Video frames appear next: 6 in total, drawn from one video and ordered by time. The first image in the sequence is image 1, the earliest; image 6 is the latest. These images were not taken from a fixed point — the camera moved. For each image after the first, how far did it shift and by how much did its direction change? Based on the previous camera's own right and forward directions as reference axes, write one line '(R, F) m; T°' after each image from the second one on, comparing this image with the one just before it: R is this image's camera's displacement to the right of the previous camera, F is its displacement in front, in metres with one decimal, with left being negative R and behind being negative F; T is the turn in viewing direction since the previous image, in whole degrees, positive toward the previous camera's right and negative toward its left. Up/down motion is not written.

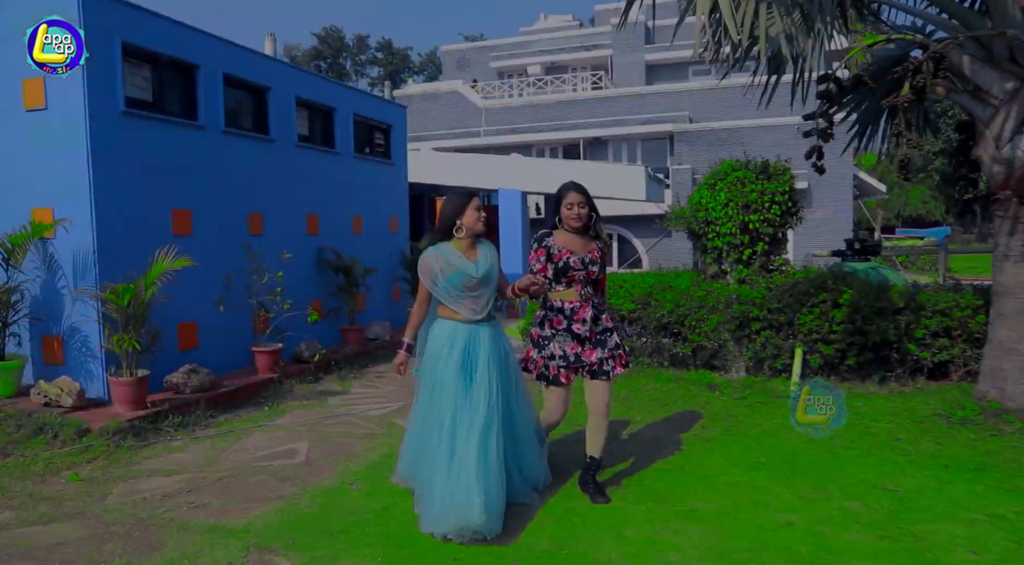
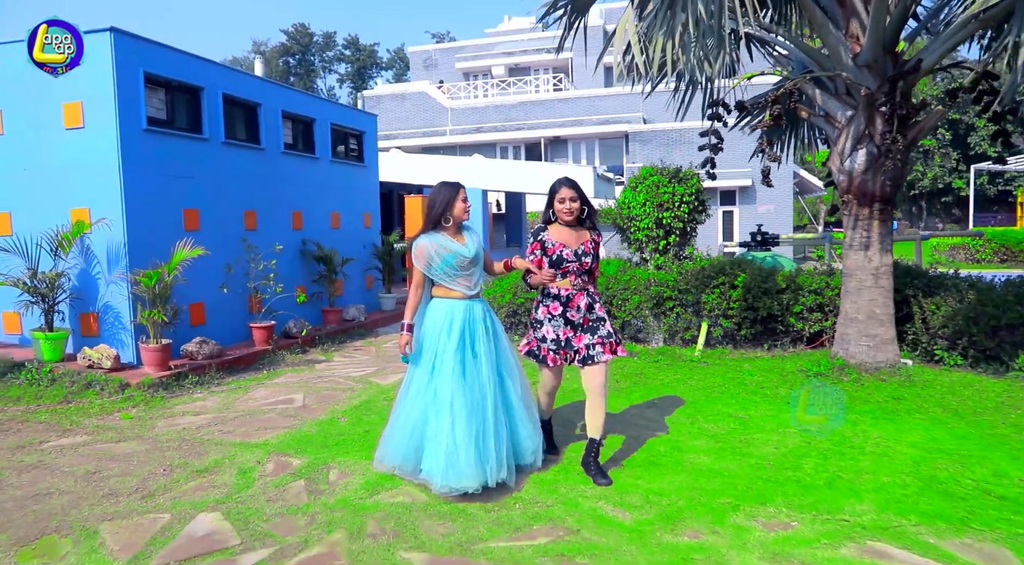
(+0.2, -1.4) m; +2°
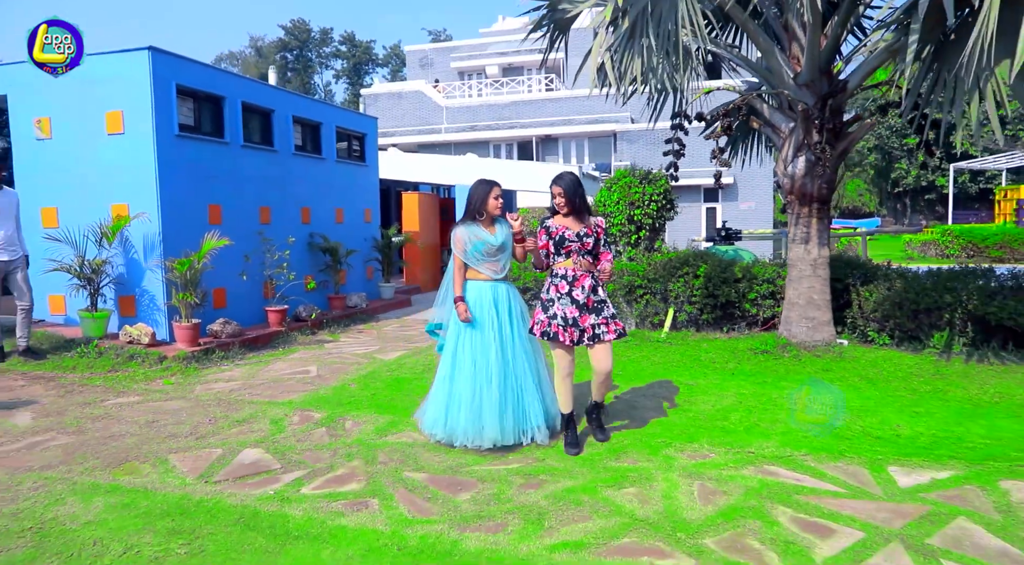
(+0.1, -1.0) m; 0°
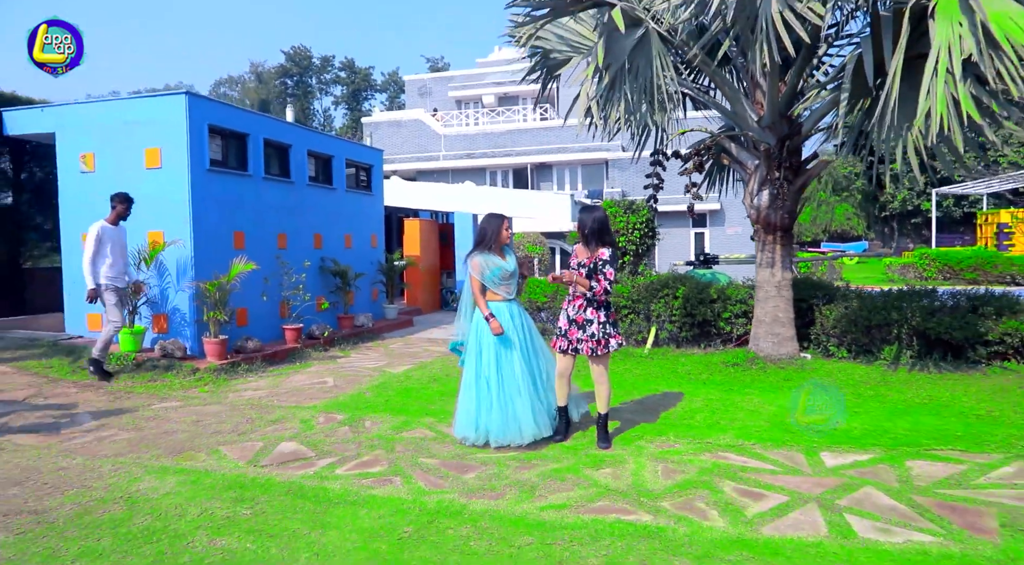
(0.0, -0.9) m; 0°
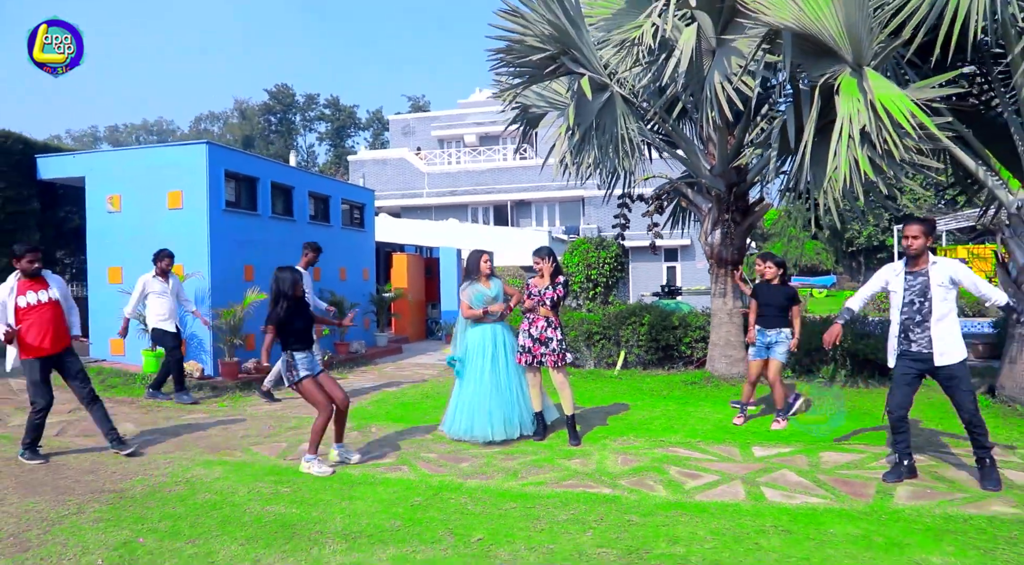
(-0.1, -1.1) m; +2°
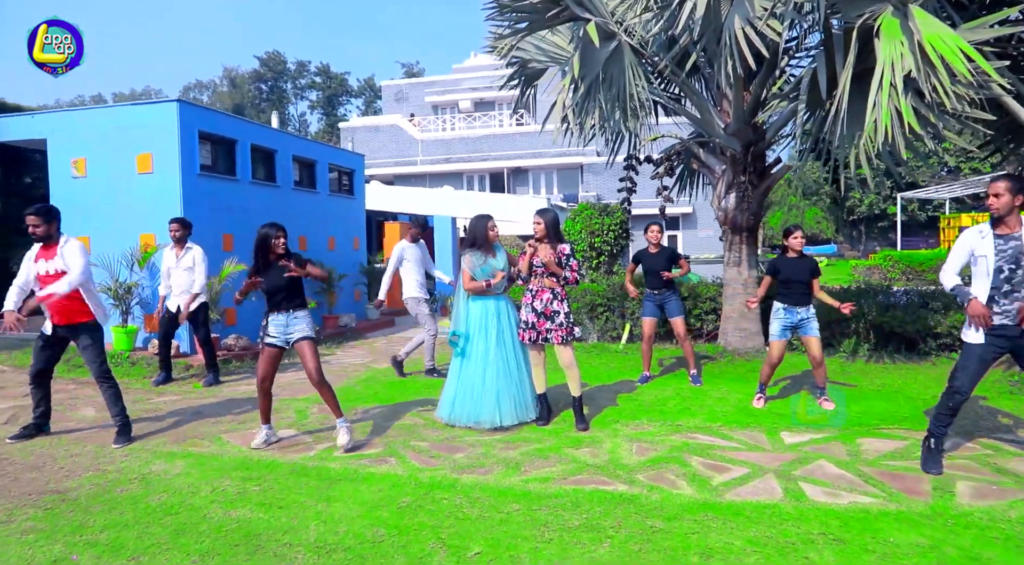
(0.0, +0.7) m; 0°
